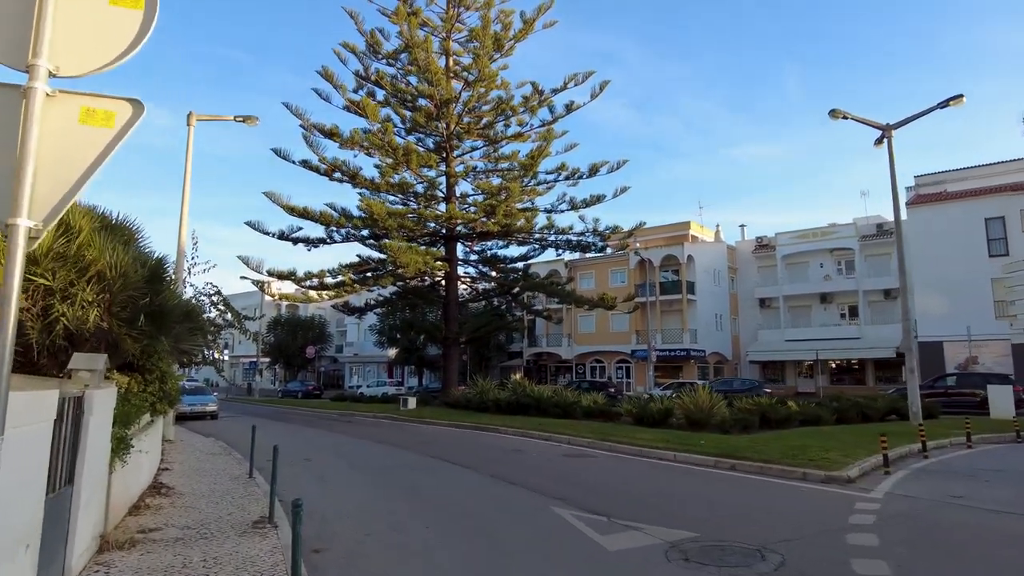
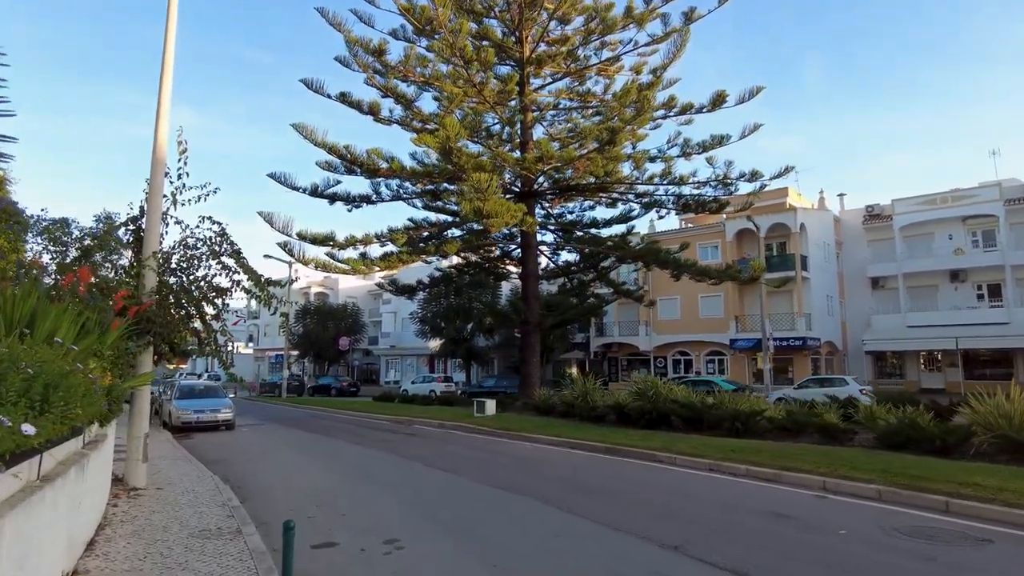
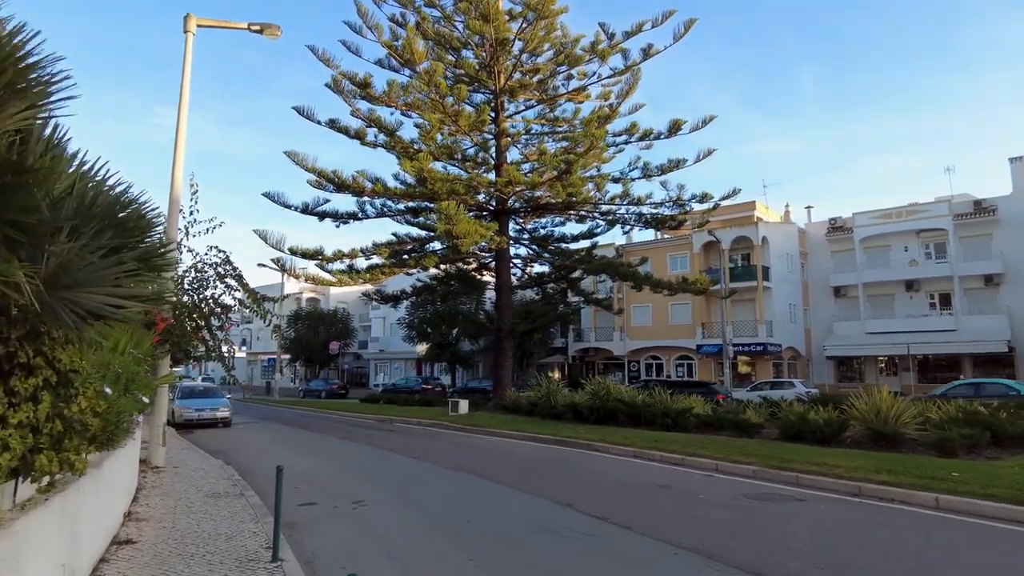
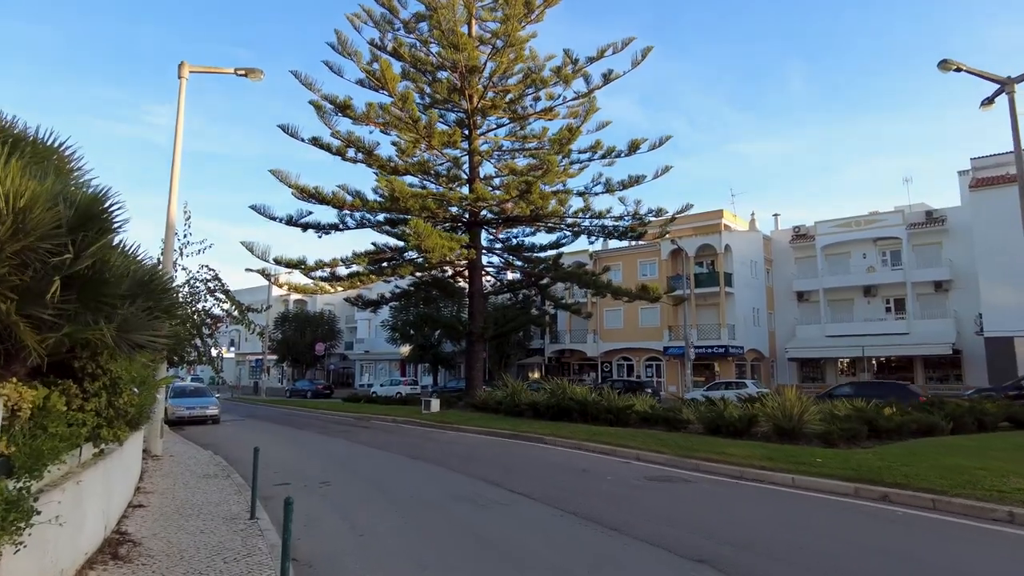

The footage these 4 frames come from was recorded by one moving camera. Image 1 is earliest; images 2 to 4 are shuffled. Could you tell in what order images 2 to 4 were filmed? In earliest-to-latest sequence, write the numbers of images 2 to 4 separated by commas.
4, 3, 2
